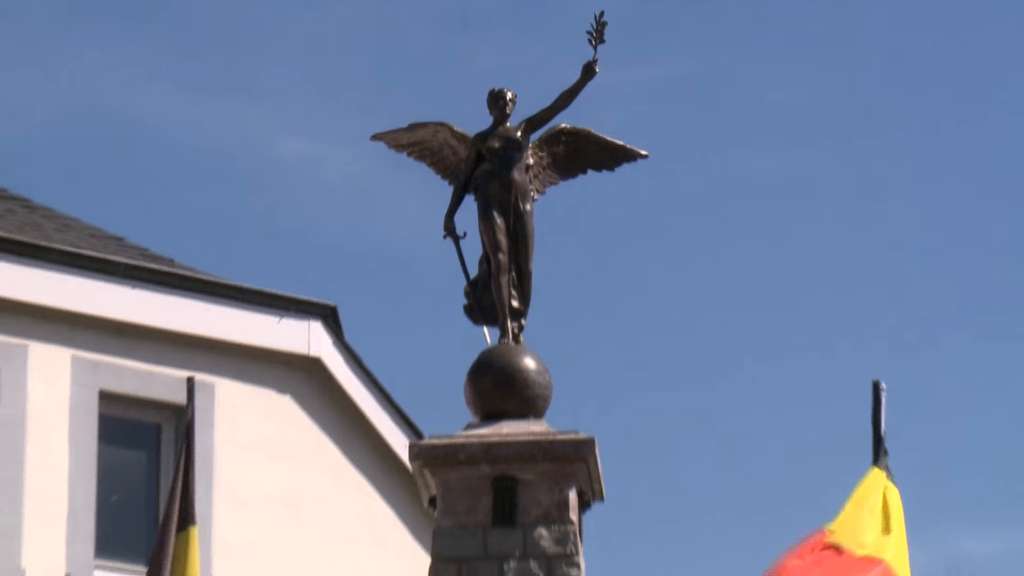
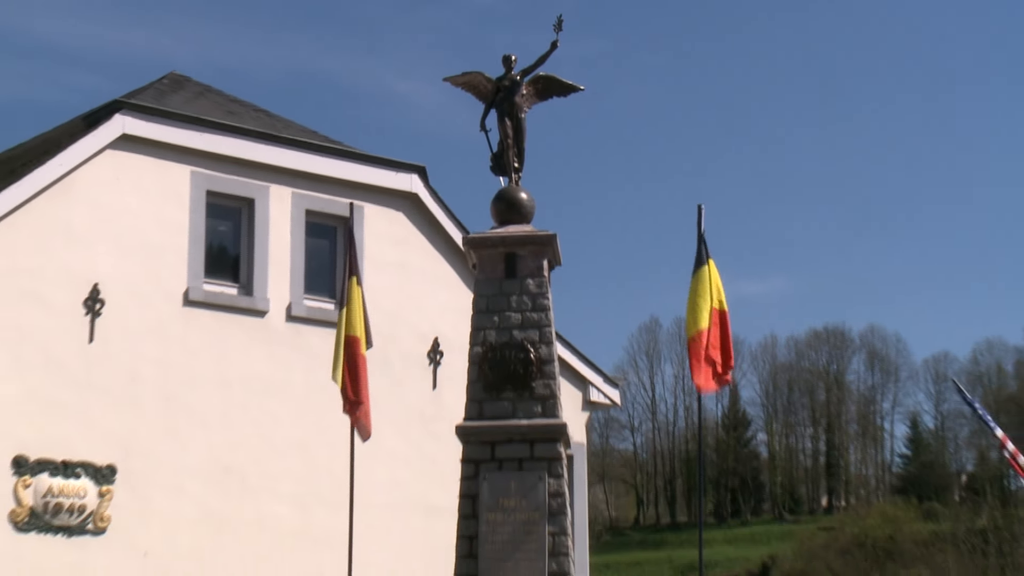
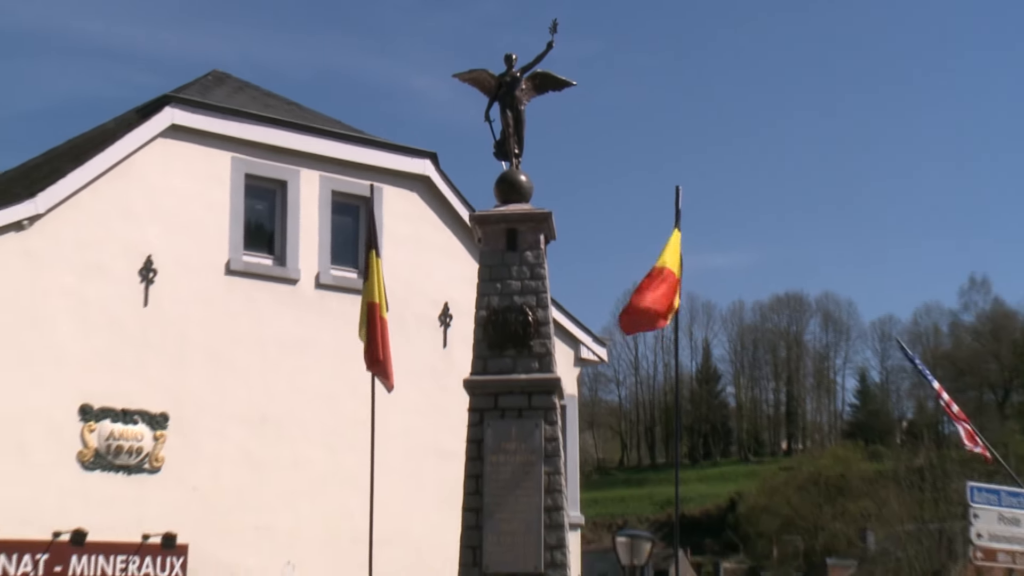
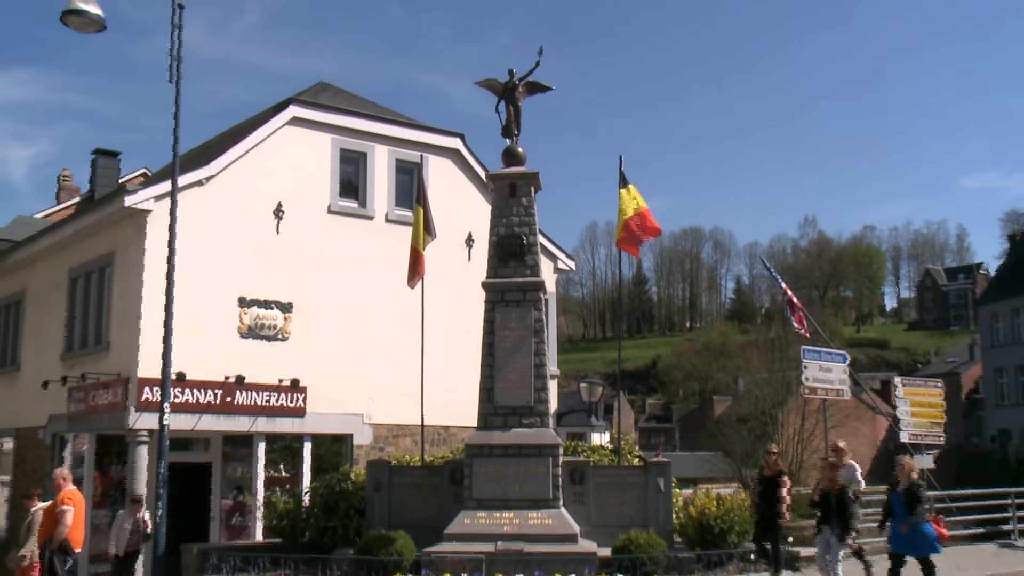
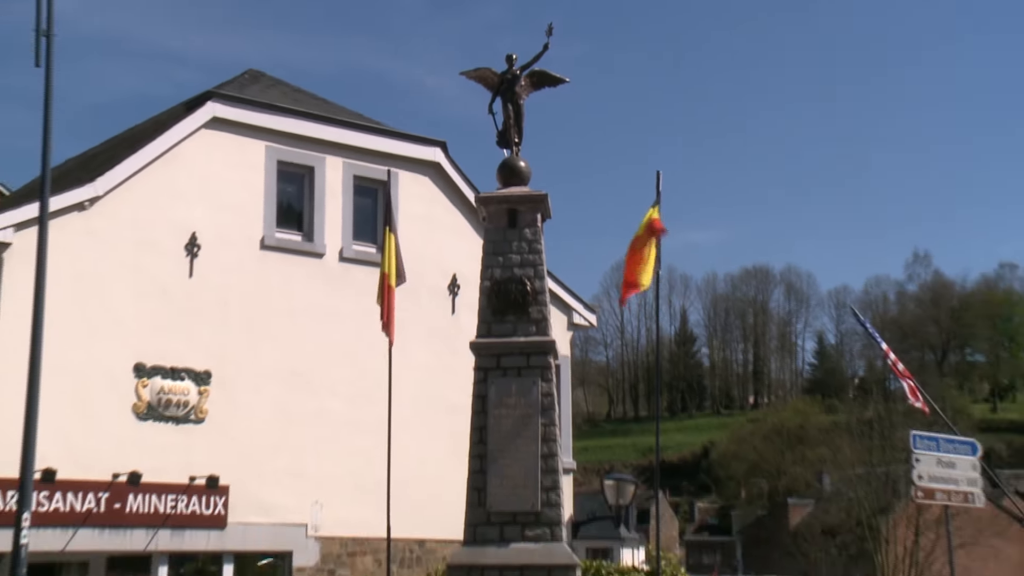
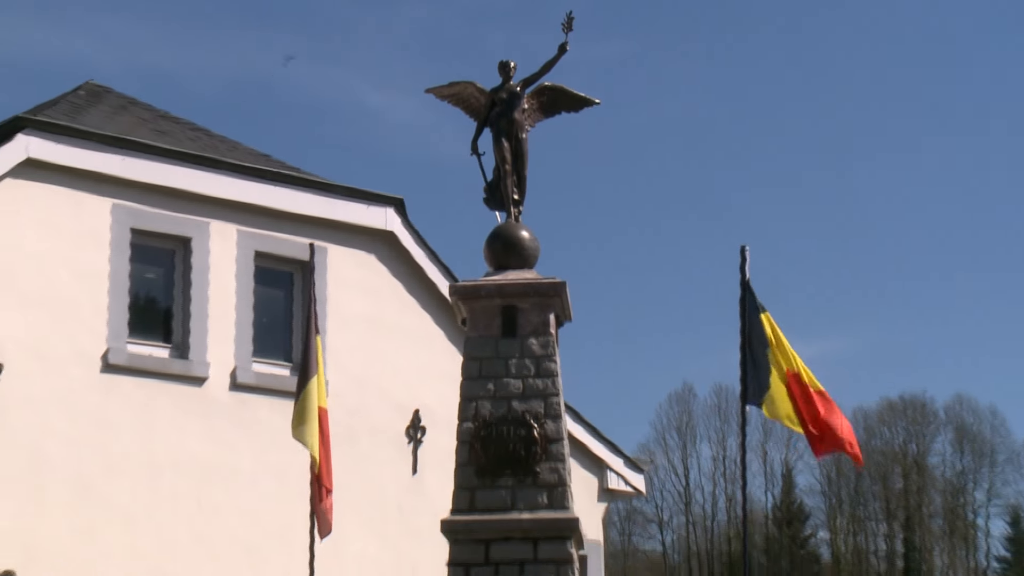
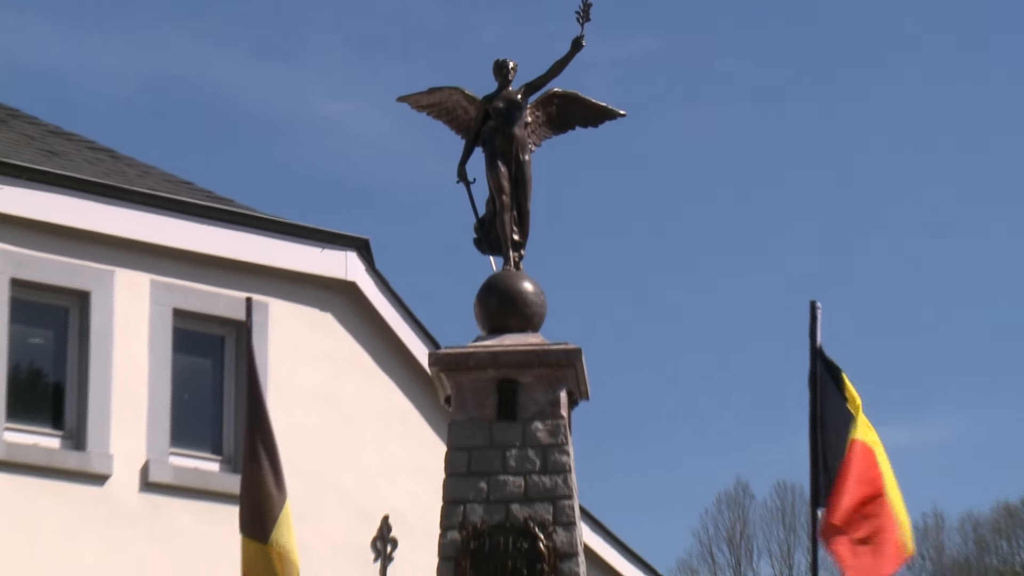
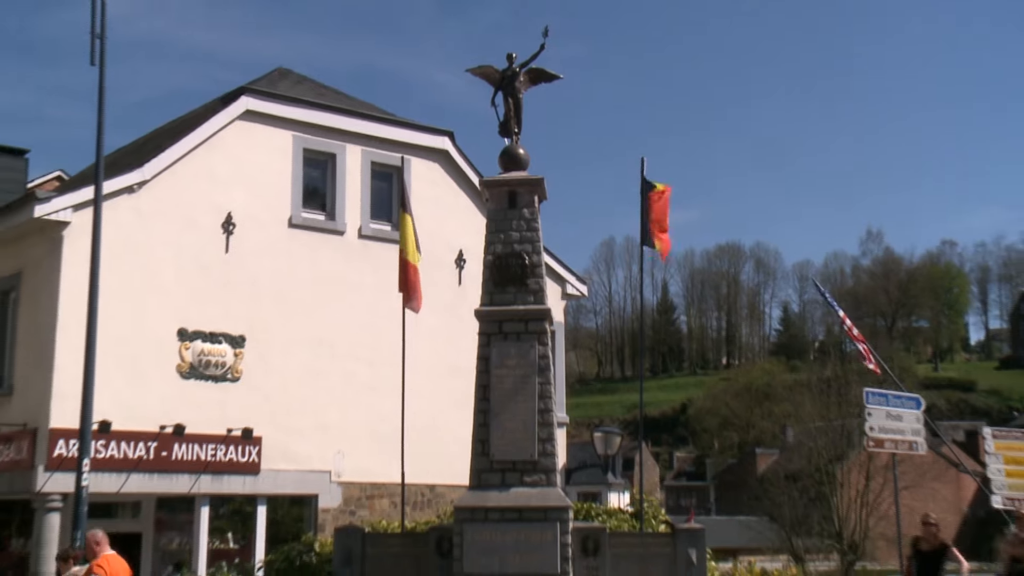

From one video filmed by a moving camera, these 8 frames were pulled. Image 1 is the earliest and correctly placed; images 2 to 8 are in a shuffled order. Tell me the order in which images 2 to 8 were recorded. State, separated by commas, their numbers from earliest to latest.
7, 6, 2, 3, 5, 8, 4
